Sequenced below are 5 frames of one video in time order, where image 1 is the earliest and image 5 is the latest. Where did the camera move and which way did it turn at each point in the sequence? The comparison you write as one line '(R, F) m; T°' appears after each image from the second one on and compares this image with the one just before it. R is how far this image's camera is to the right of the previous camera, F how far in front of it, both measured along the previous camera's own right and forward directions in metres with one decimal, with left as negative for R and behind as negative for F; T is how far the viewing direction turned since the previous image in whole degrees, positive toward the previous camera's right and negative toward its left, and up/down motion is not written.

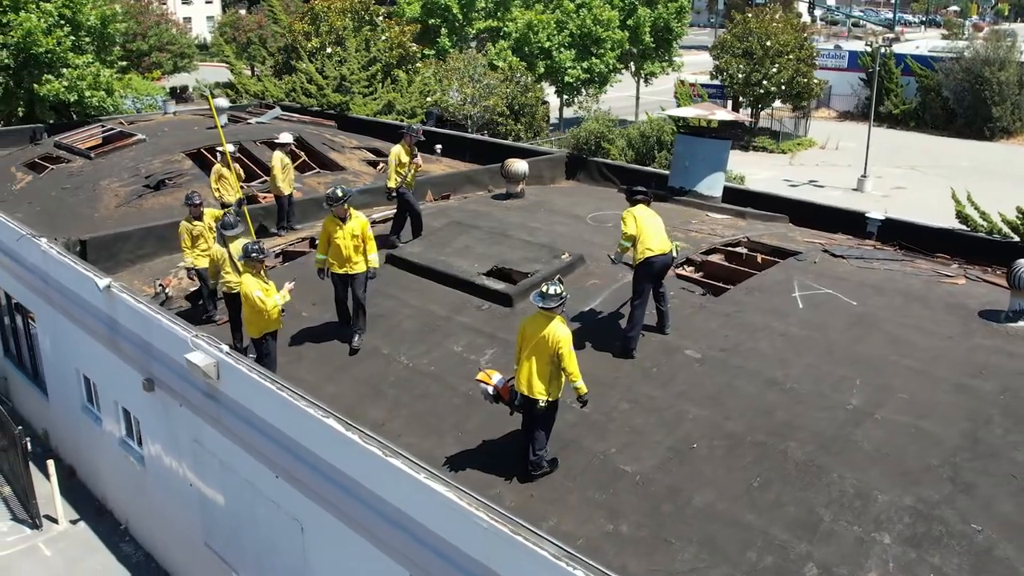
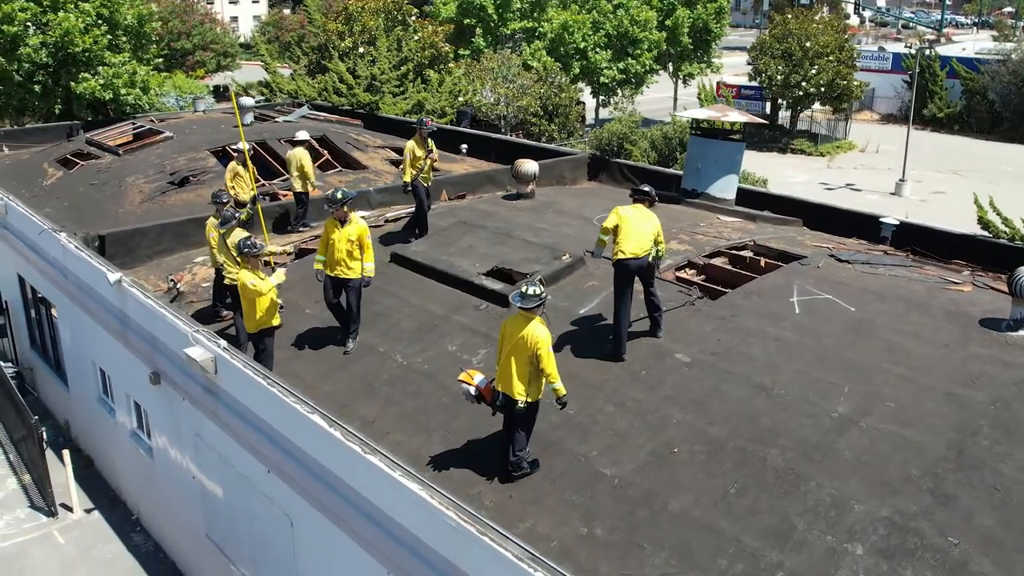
(+0.5, 0.0) m; -3°
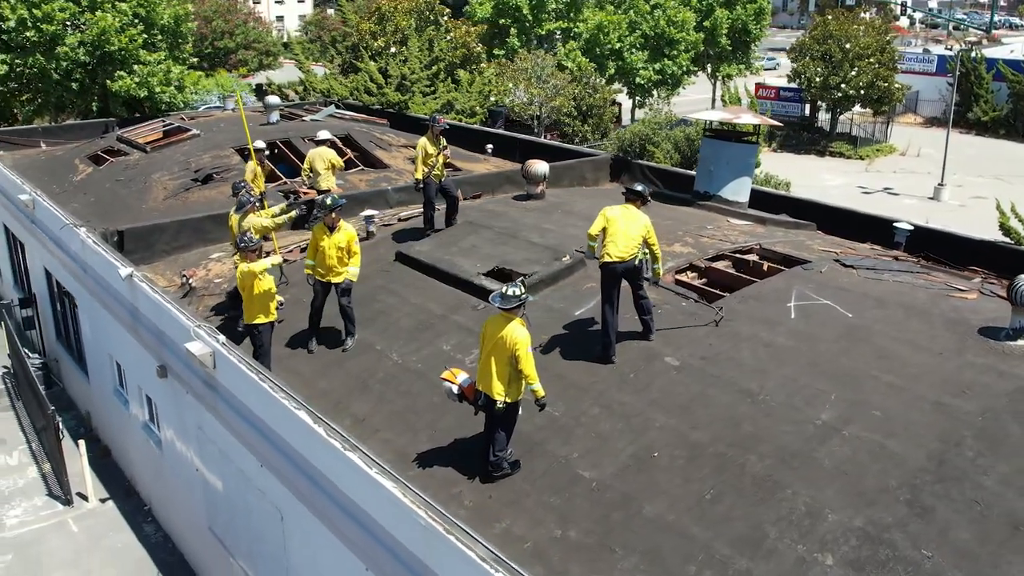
(+0.5, 0.0) m; -3°
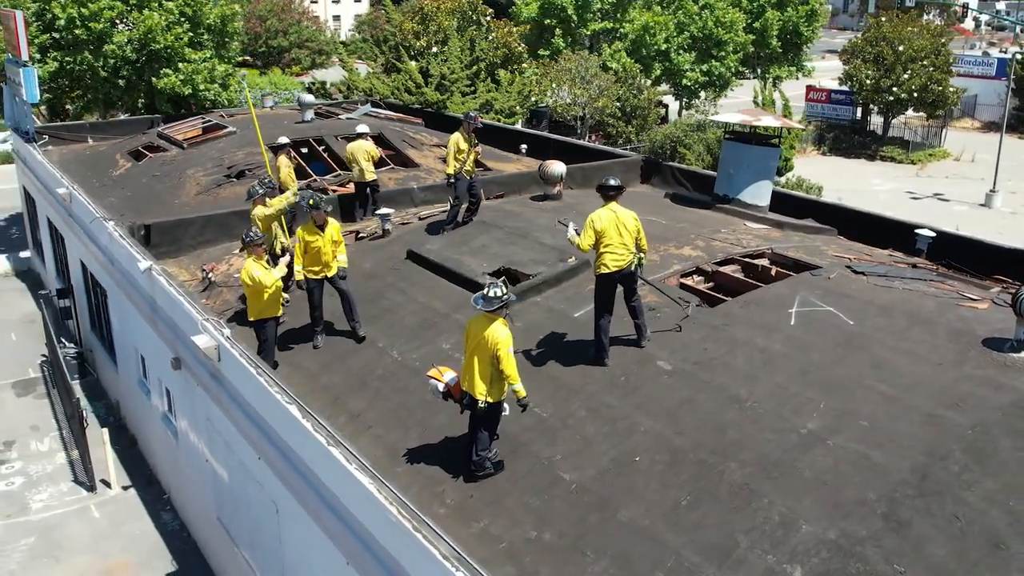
(+0.6, 0.0) m; -4°
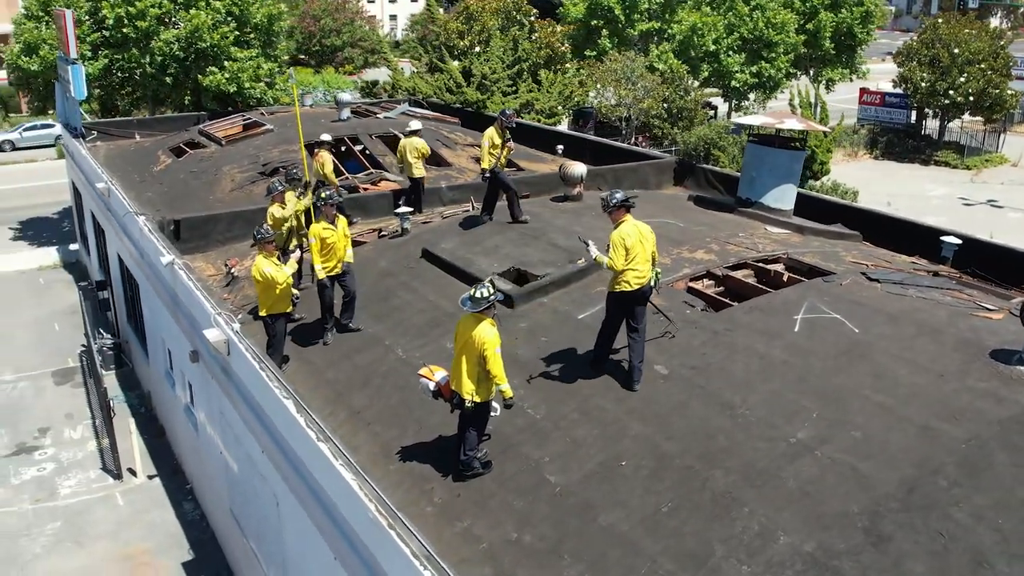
(+0.6, 0.0) m; -4°
